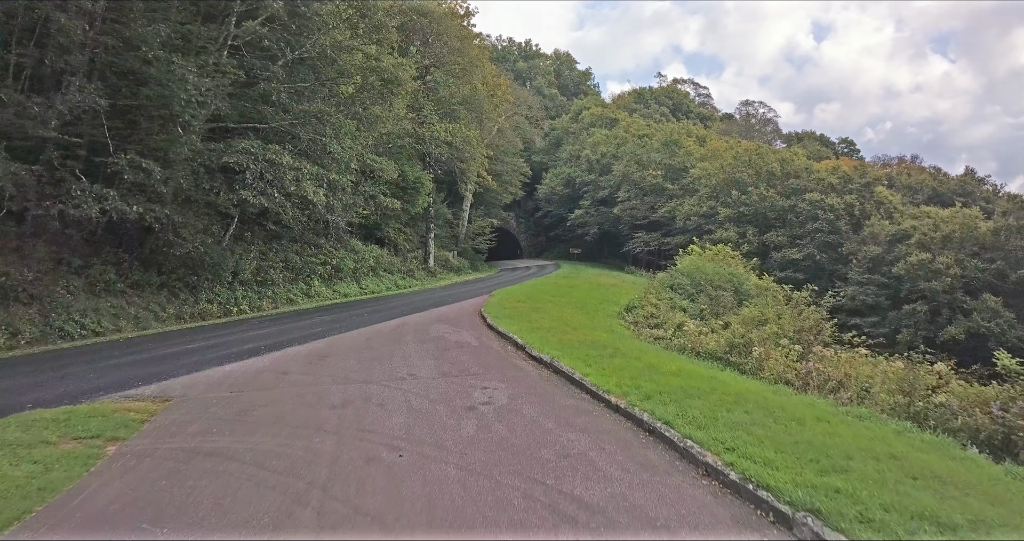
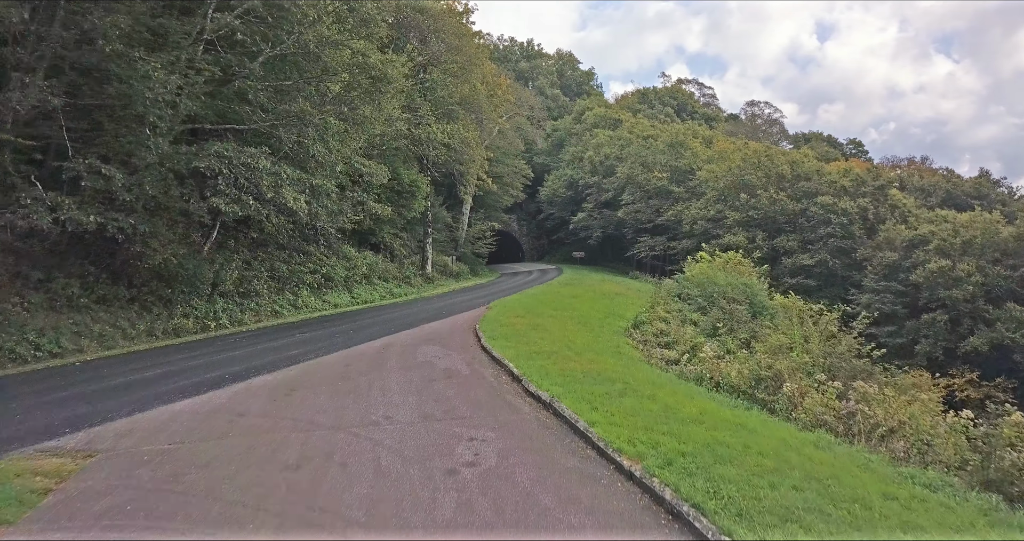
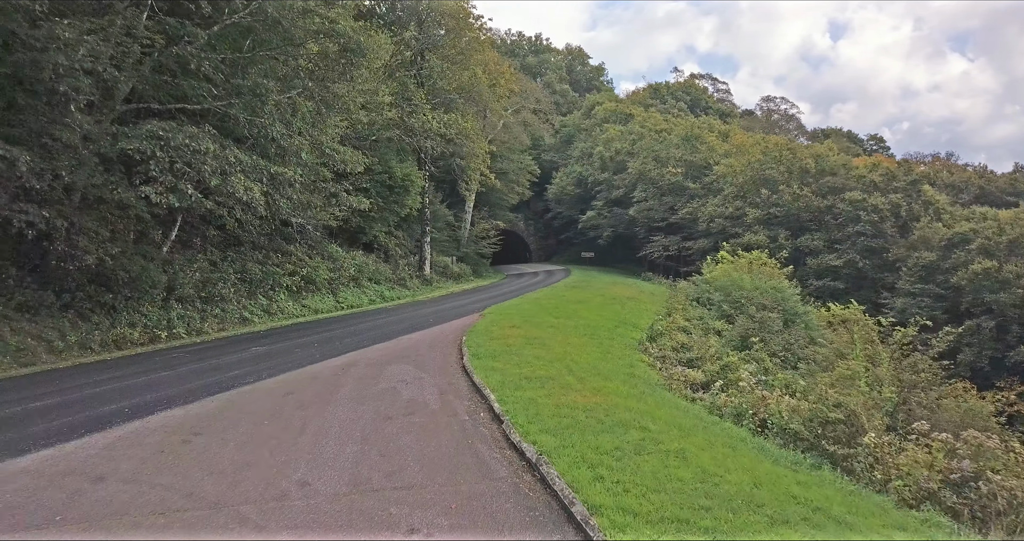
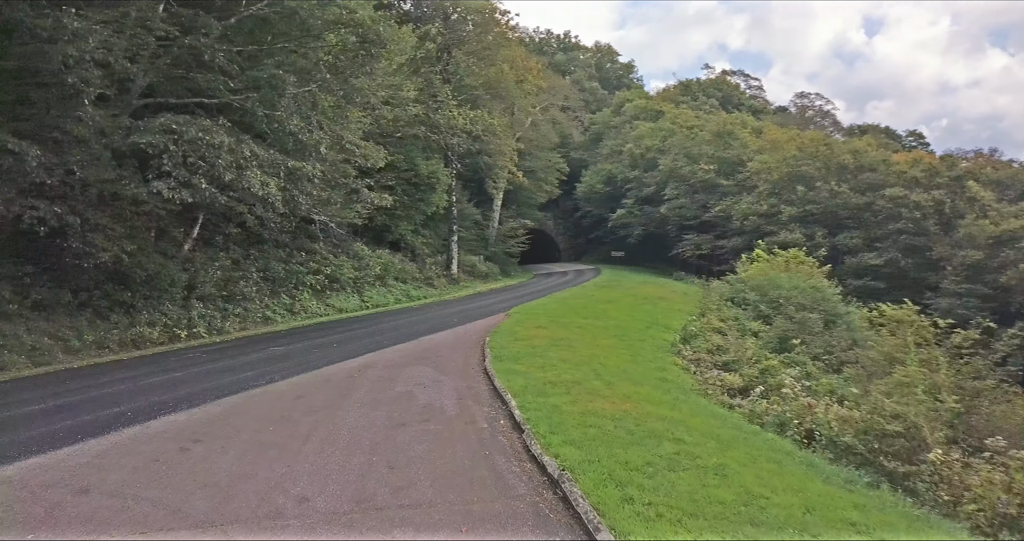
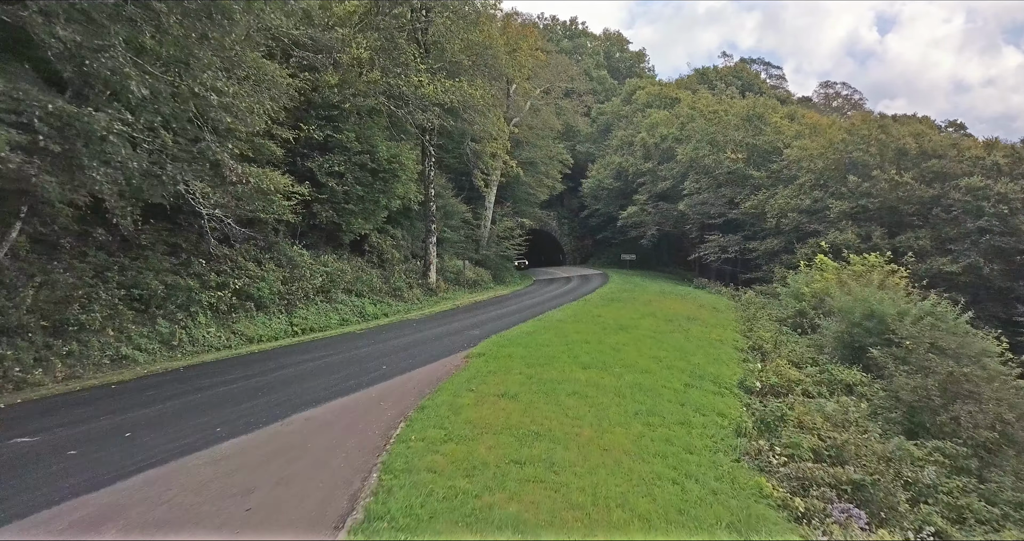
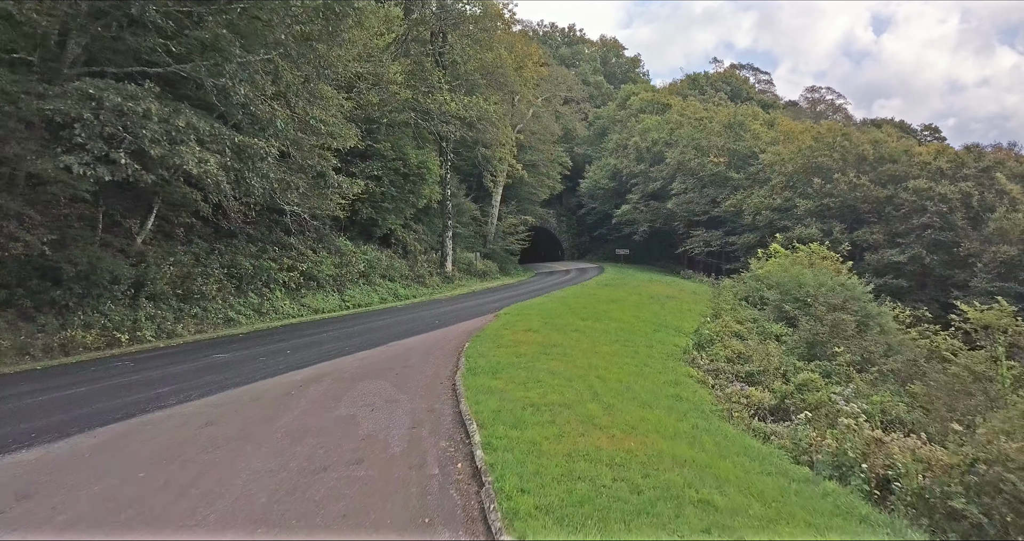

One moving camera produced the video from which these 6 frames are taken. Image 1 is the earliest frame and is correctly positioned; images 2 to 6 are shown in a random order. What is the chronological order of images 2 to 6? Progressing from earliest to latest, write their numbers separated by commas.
2, 3, 4, 6, 5
